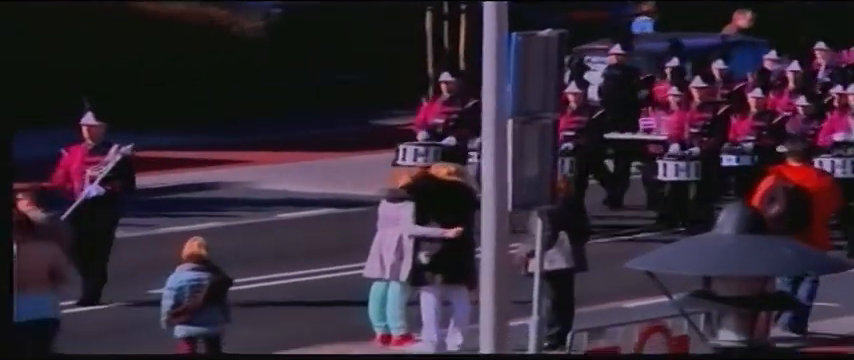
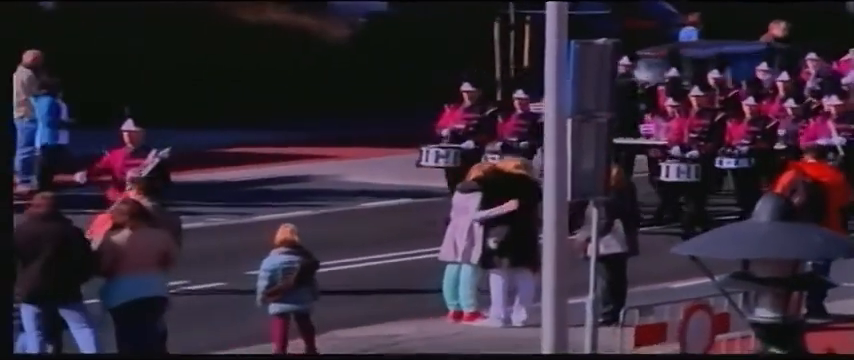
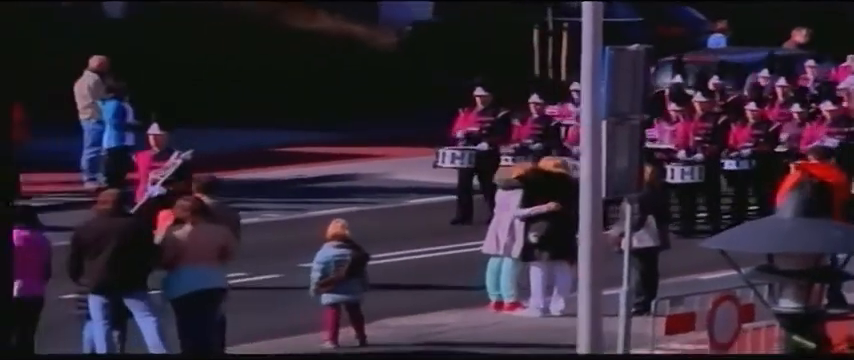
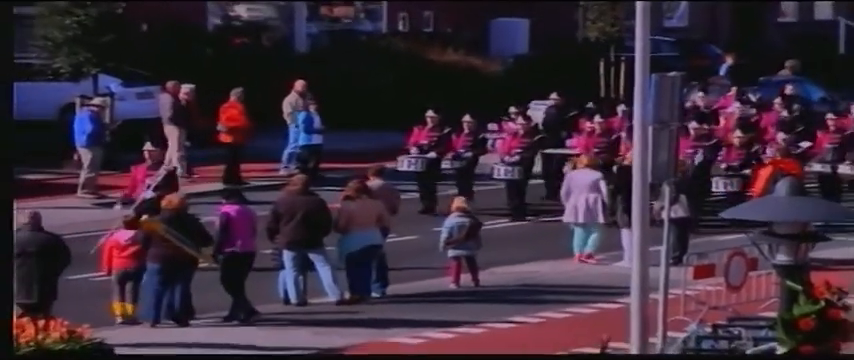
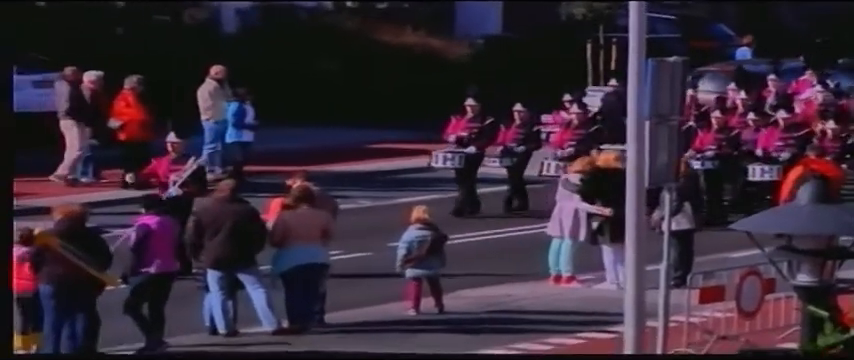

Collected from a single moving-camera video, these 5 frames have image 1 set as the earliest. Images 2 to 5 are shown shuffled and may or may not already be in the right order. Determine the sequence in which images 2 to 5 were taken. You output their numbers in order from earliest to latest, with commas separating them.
2, 3, 5, 4
